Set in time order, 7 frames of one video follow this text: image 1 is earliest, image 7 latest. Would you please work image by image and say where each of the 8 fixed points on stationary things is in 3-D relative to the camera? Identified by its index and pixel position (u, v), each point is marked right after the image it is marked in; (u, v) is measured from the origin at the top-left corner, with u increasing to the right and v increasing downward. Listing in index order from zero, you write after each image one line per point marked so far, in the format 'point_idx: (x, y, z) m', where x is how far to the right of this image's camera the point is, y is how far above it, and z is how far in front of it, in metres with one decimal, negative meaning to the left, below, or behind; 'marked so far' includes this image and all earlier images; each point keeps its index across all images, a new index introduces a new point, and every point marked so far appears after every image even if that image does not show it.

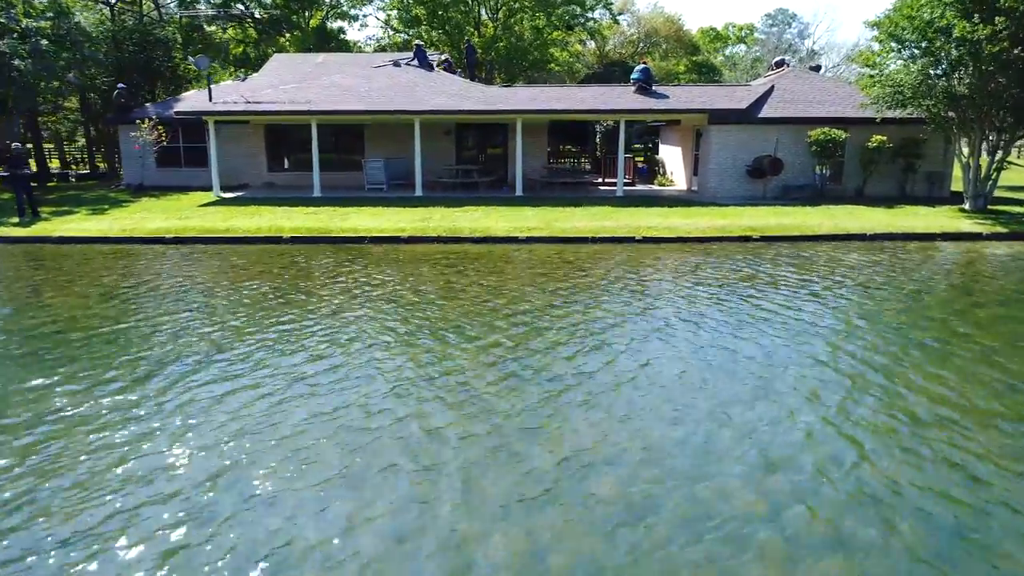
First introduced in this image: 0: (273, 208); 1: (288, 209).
0: (-4.5, +1.5, +19.2) m
1: (-4.1, +1.4, +18.4) m
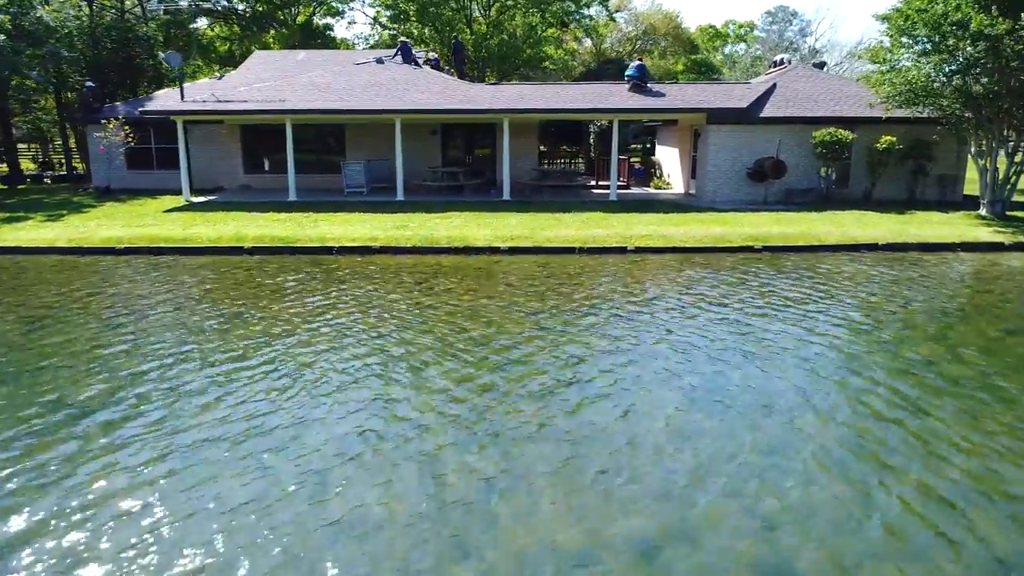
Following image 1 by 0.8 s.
0: (-4.8, +1.3, +18.0) m
1: (-4.4, +1.2, +17.2) m
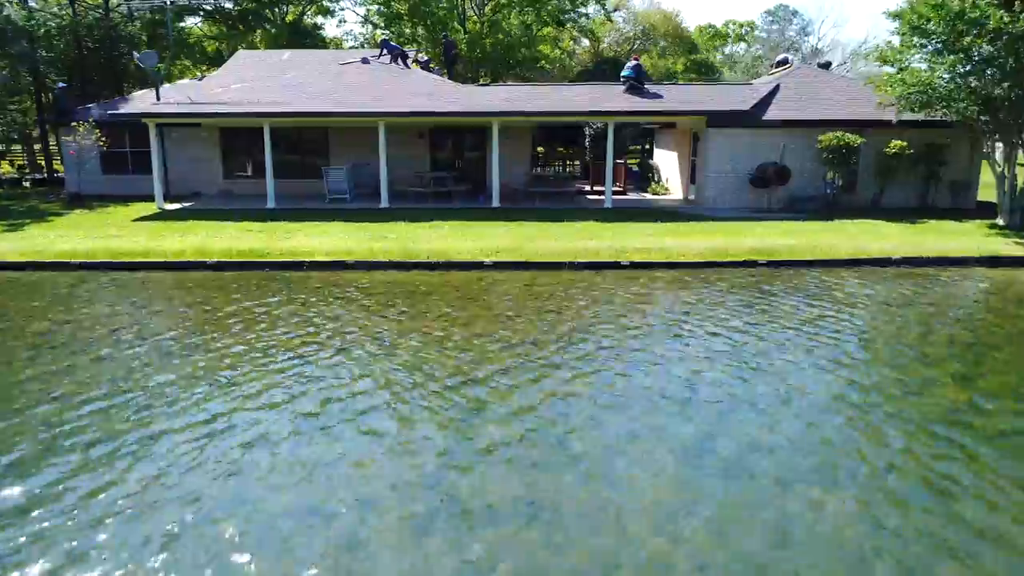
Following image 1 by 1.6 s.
0: (-5.0, +1.1, +16.9) m
1: (-4.6, +1.0, +16.2) m
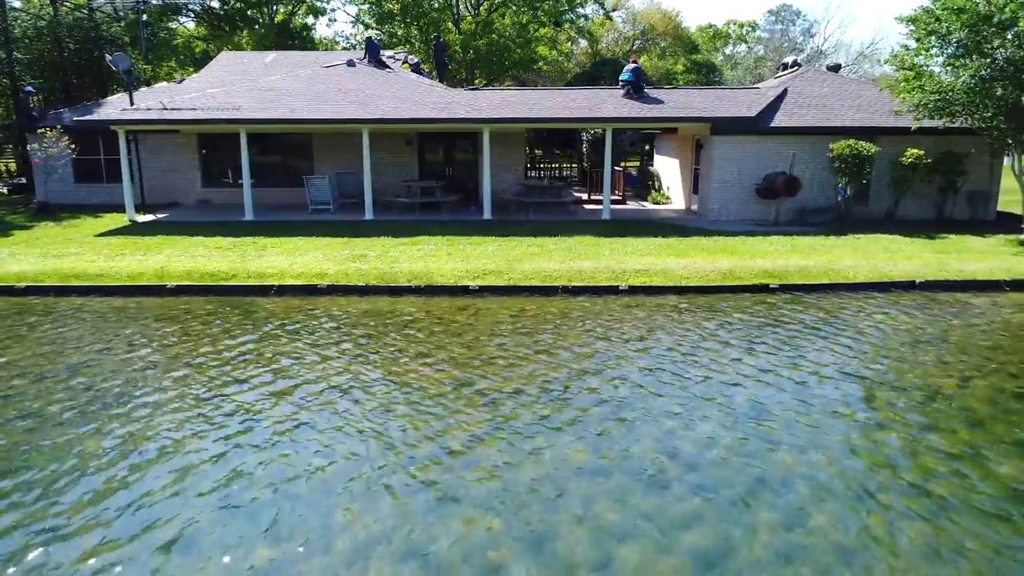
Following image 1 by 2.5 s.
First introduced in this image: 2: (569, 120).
0: (-5.2, +0.8, +15.8) m
1: (-4.7, +0.6, +15.0) m
2: (+1.0, +3.1, +18.2) m
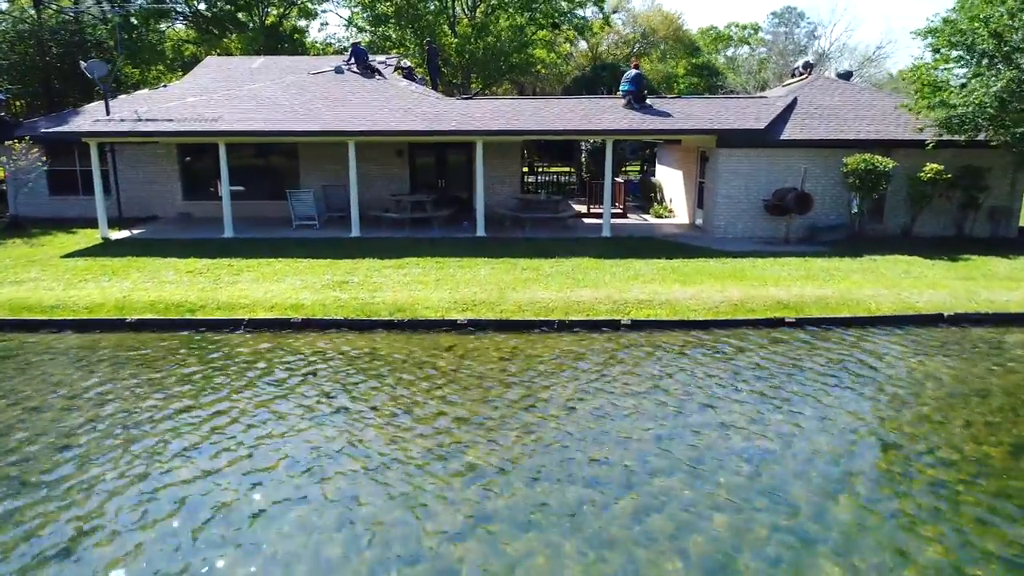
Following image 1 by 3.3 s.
0: (-5.2, +0.4, +14.8) m
1: (-4.8, +0.3, +14.0) m
2: (+0.9, +2.7, +17.2) m
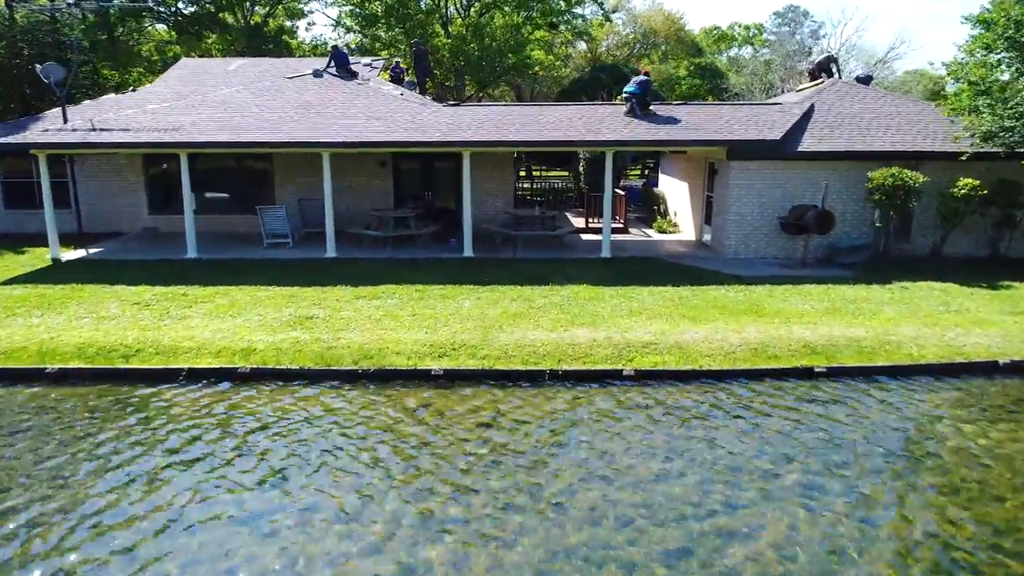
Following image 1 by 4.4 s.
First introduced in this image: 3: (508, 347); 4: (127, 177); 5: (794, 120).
0: (-5.4, 0.0, +13.2) m
1: (-5.0, -0.2, +12.4) m
2: (+0.8, +2.3, +15.6) m
3: (0.0, -0.6, +10.2) m
4: (-7.5, +2.1, +19.5) m
5: (+4.6, +2.7, +16.4) m
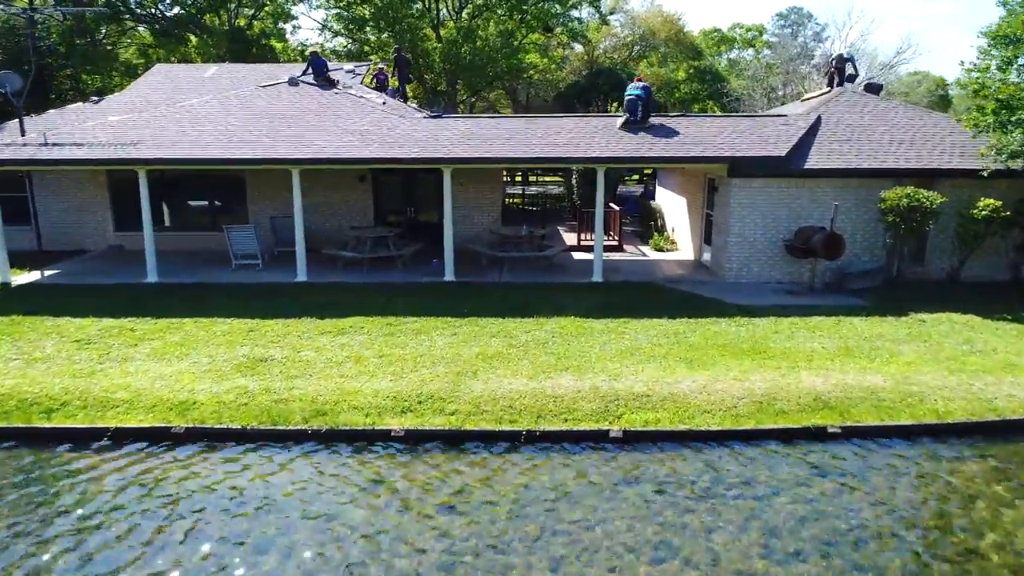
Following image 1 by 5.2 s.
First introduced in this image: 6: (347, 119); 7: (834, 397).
0: (-5.6, -0.4, +12.0) m
1: (-5.2, -0.6, +11.3) m
2: (+0.6, +1.9, +14.5) m
3: (-0.3, -1.0, +9.0) m
4: (-7.7, +1.7, +18.3) m
5: (+4.3, +2.3, +15.2) m
6: (-2.8, +2.9, +17.2) m
7: (+2.9, -1.0, +9.0) m
